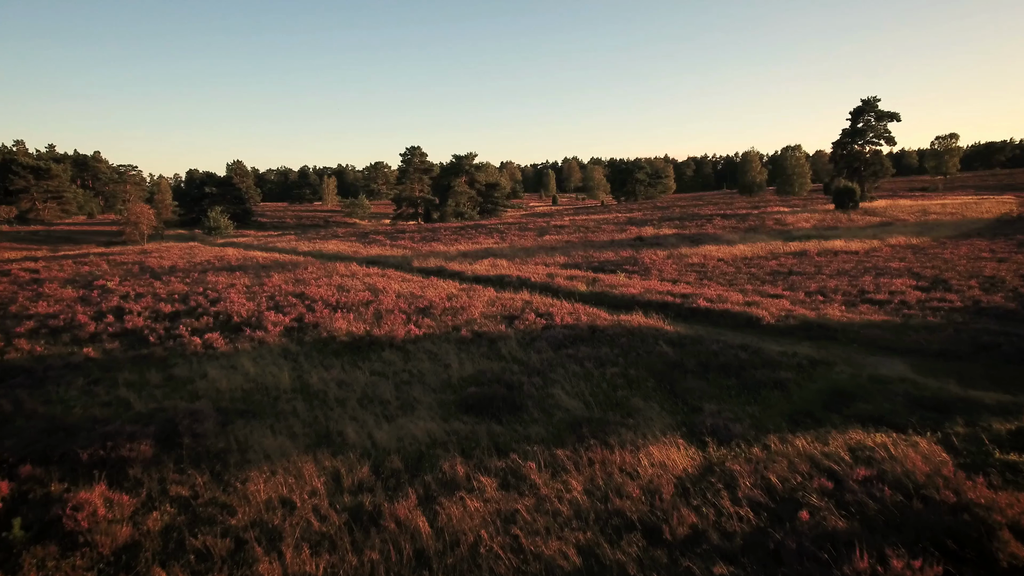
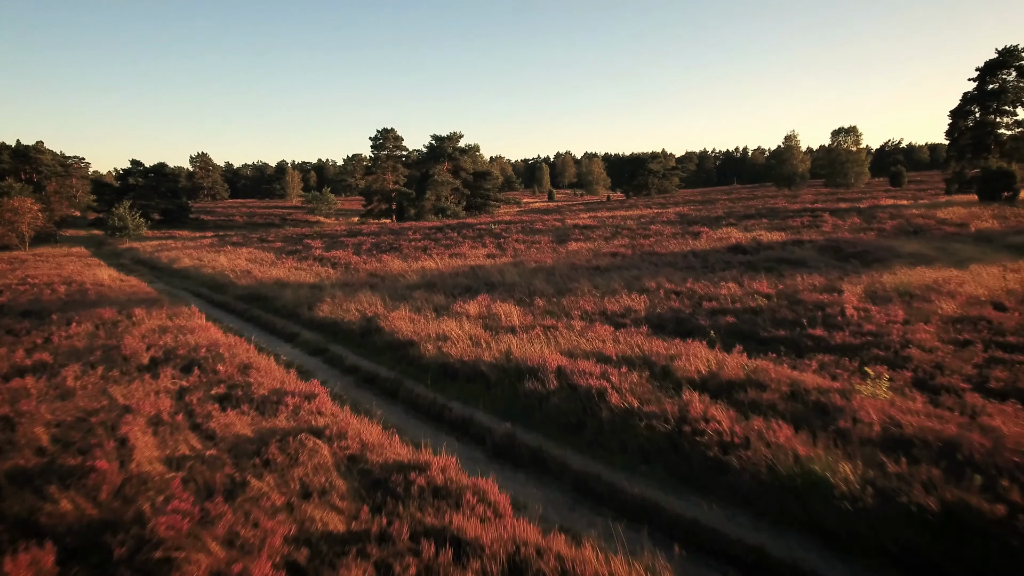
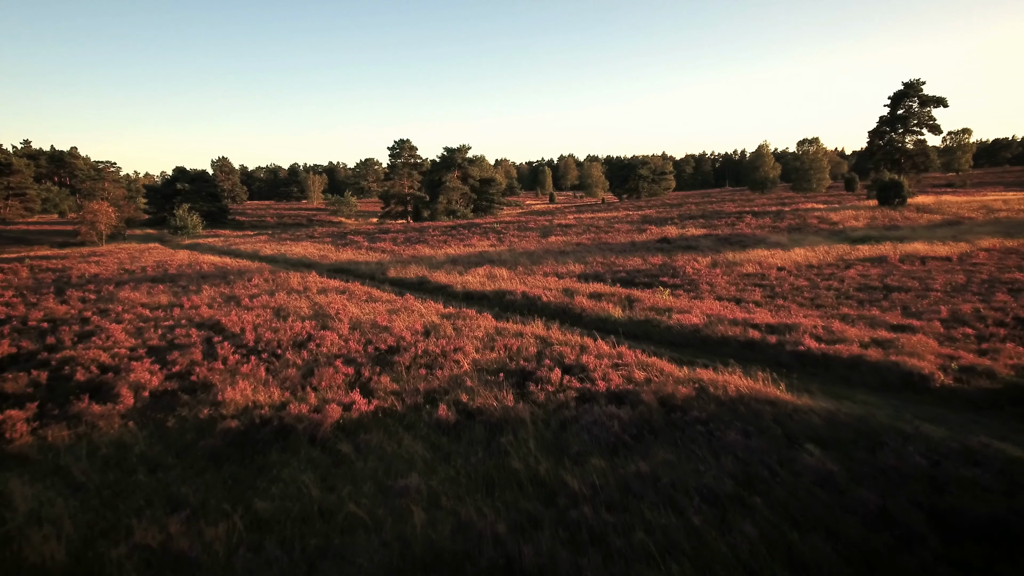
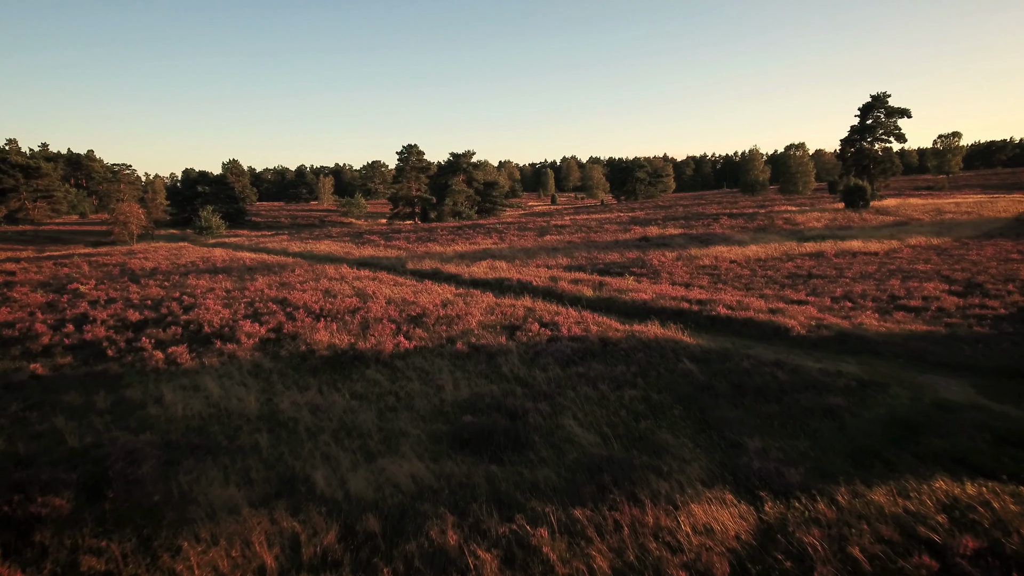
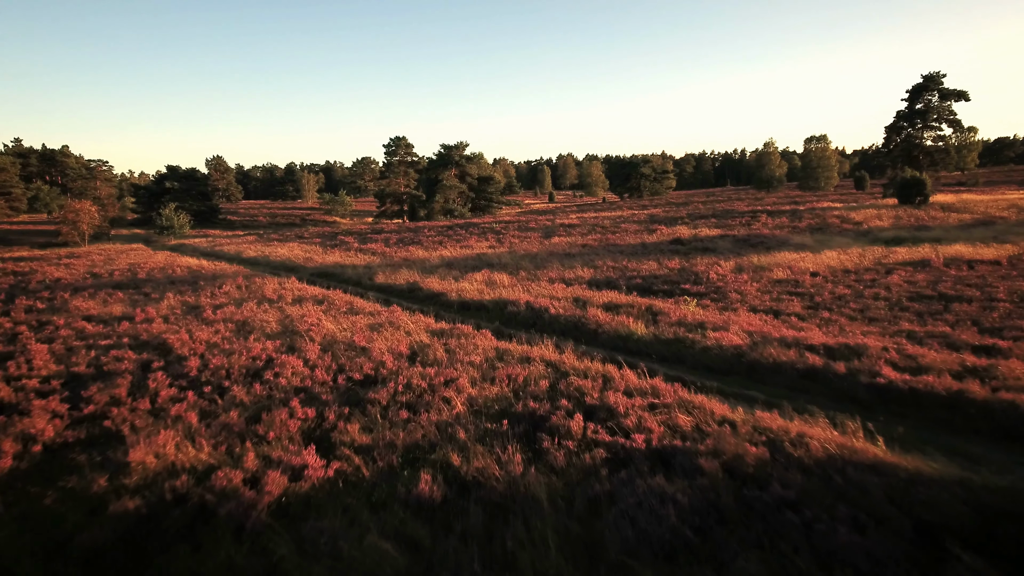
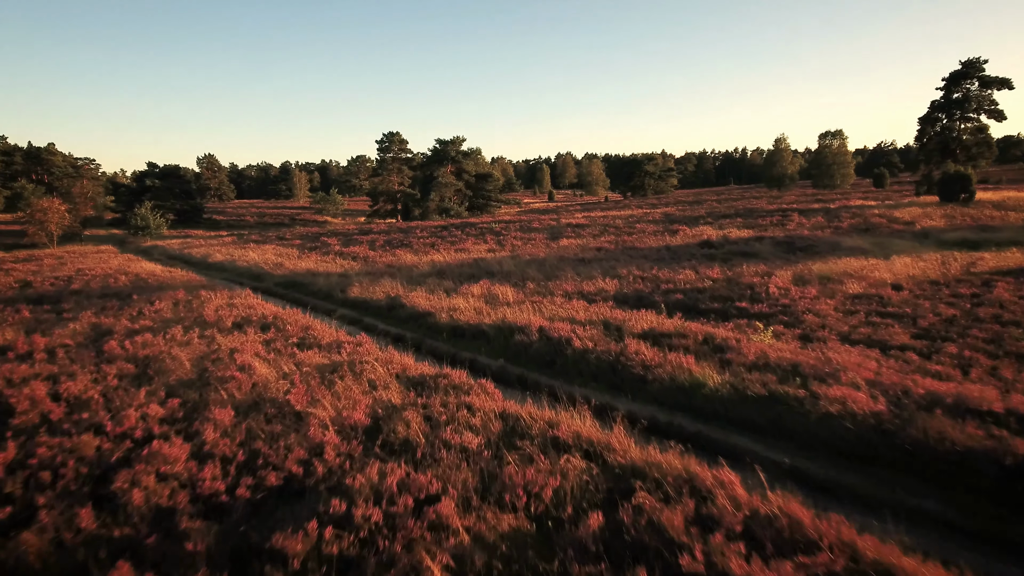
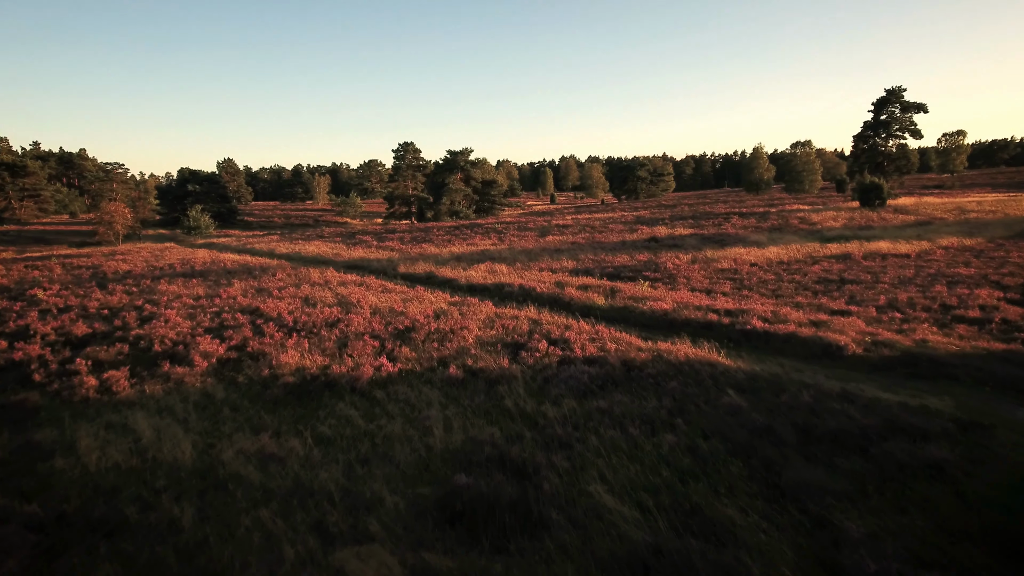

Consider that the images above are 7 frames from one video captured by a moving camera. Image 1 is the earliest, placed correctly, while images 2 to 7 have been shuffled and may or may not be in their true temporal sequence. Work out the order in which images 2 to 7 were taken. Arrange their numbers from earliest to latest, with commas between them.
4, 7, 3, 5, 6, 2
